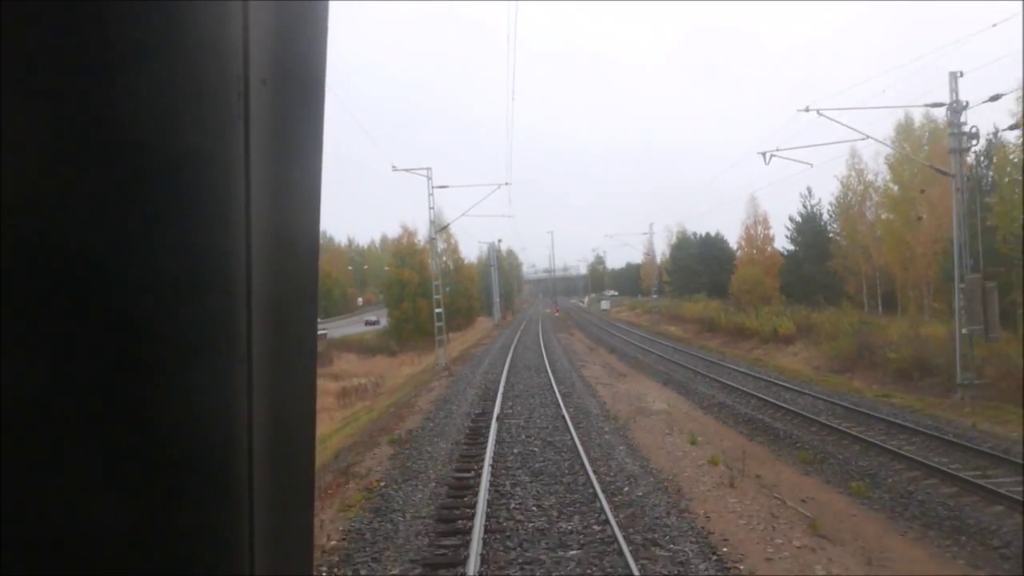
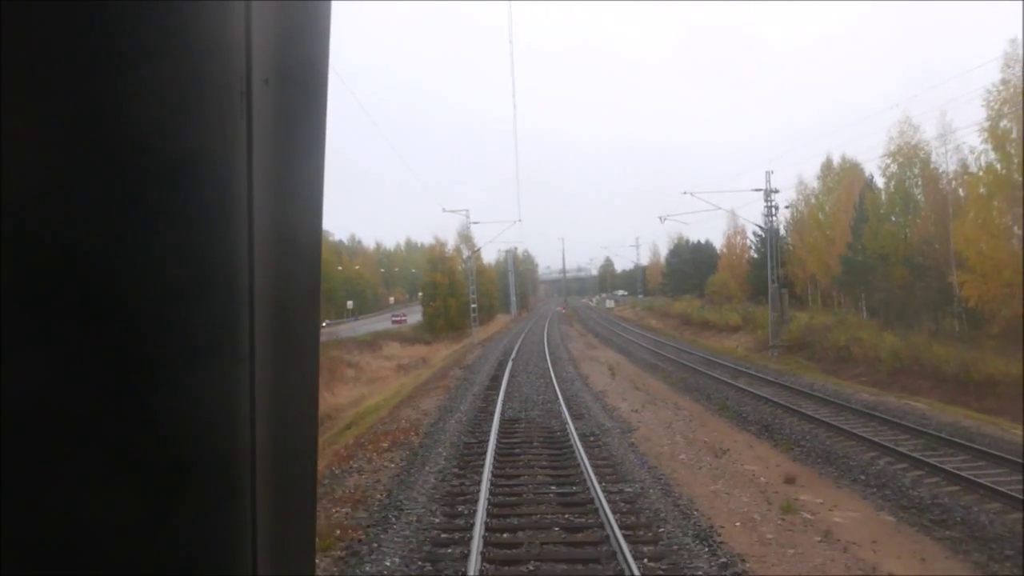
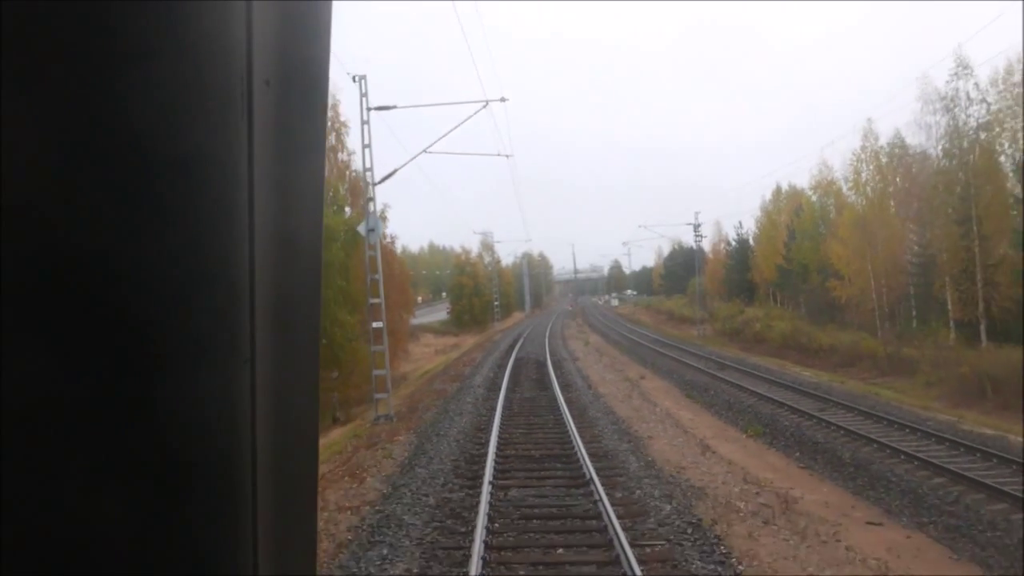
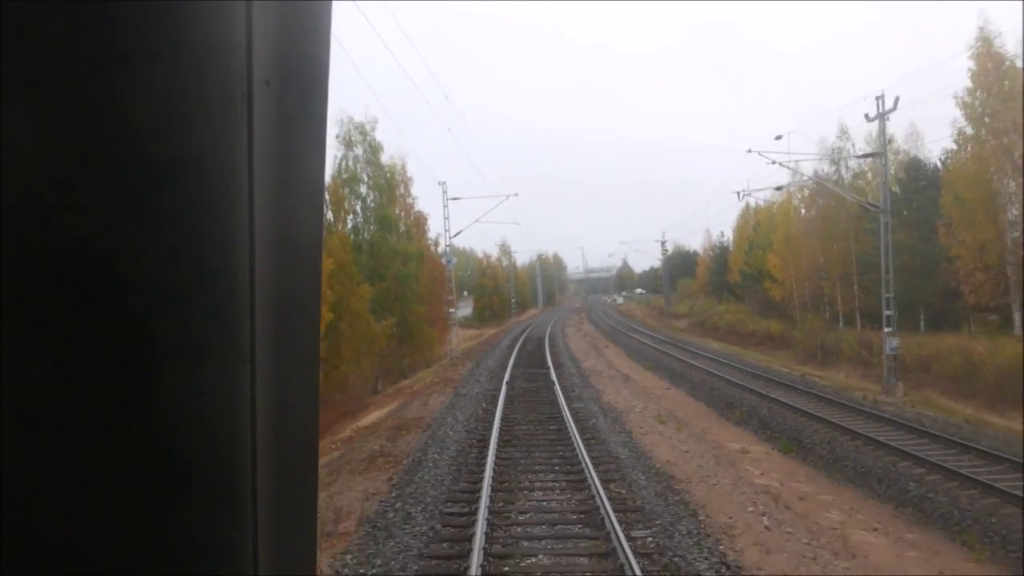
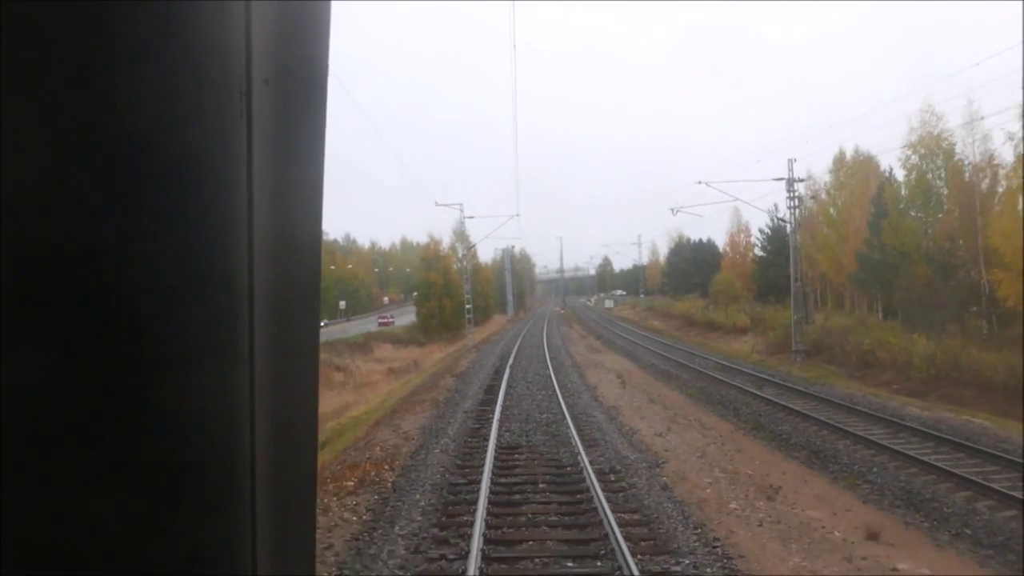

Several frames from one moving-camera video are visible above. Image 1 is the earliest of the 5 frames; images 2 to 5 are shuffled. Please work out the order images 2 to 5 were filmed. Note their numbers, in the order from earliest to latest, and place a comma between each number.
5, 2, 3, 4
